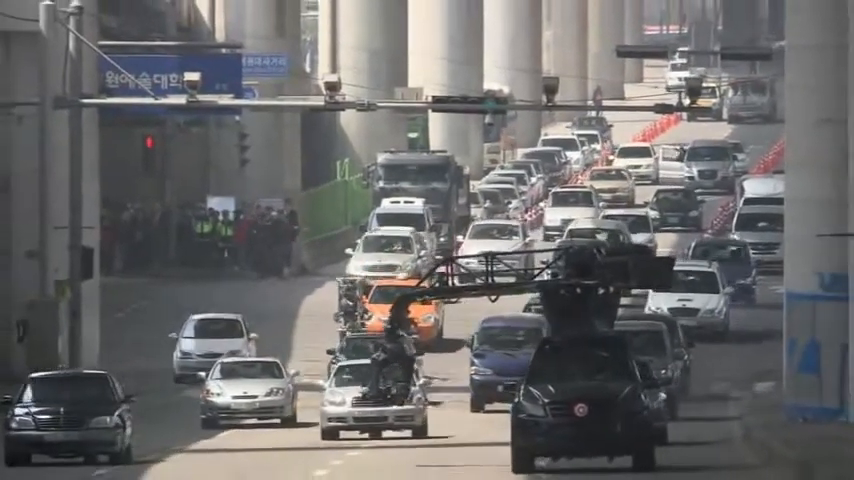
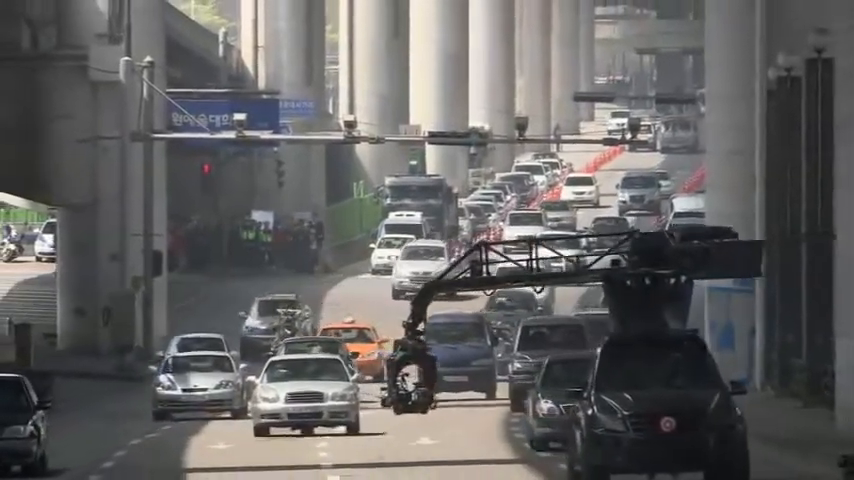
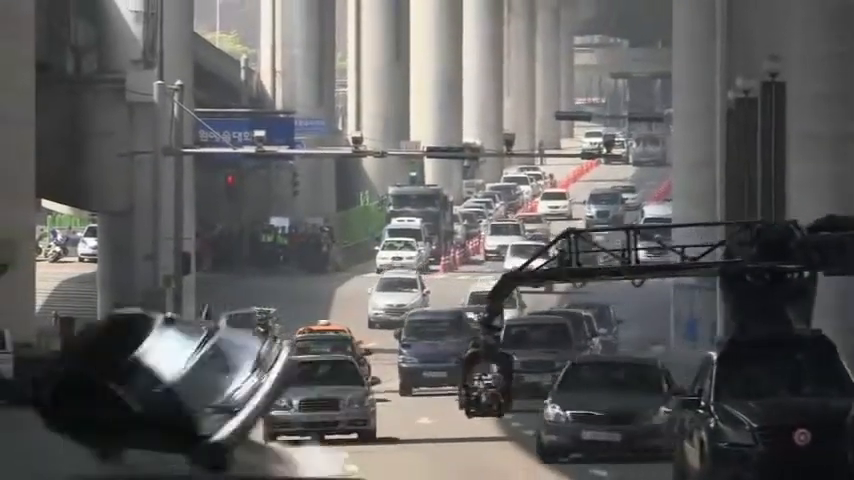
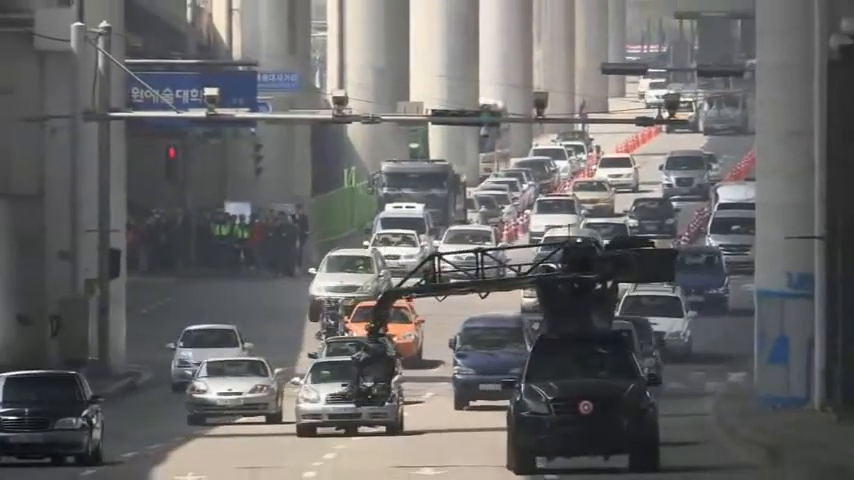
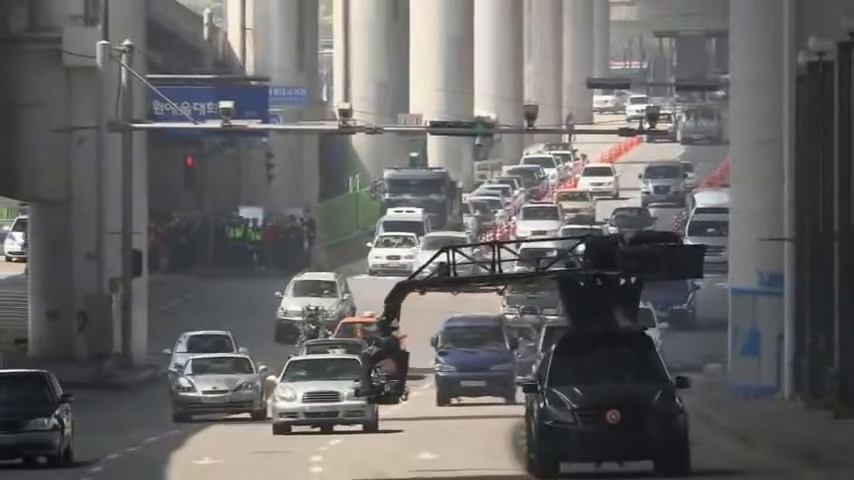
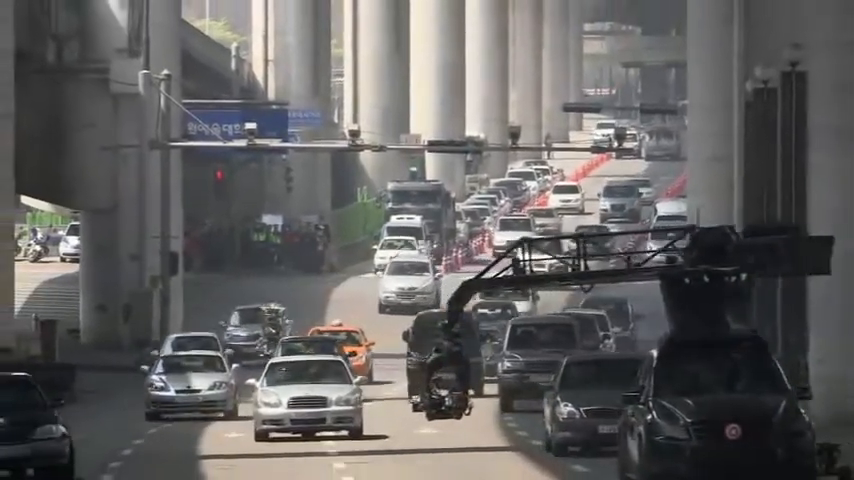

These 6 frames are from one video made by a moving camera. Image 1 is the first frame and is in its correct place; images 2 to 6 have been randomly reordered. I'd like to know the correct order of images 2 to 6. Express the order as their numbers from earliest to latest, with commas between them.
4, 5, 2, 6, 3
